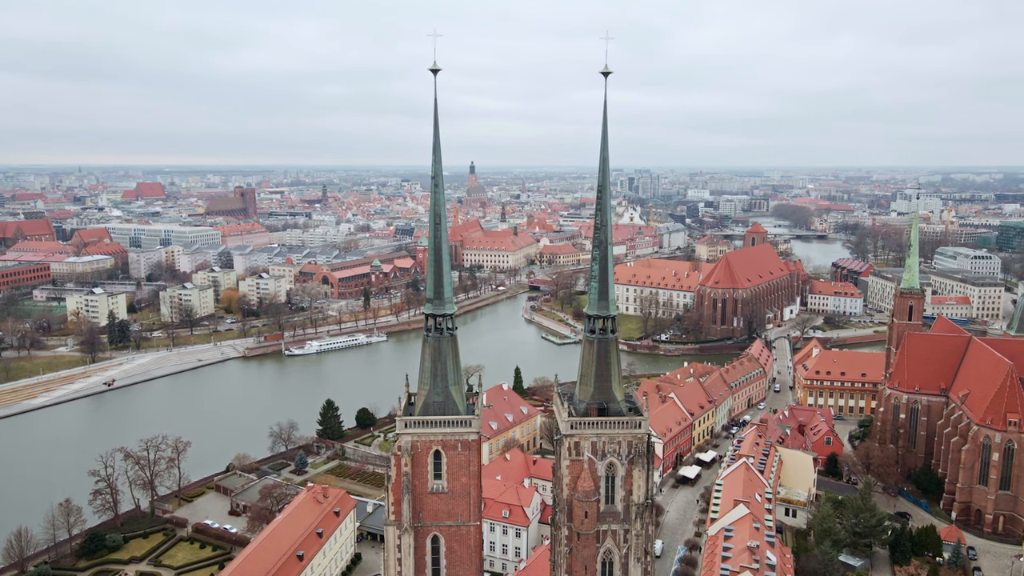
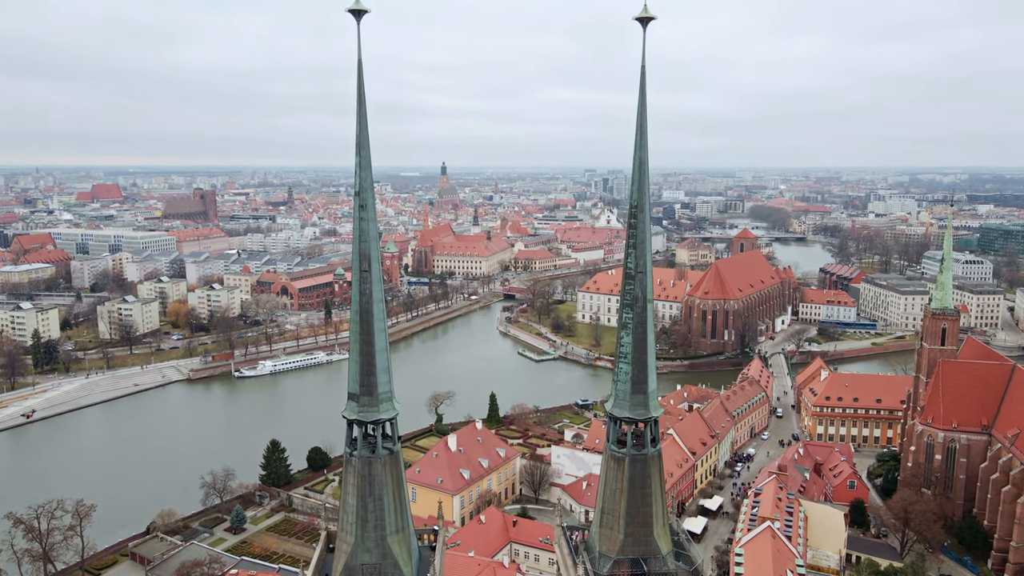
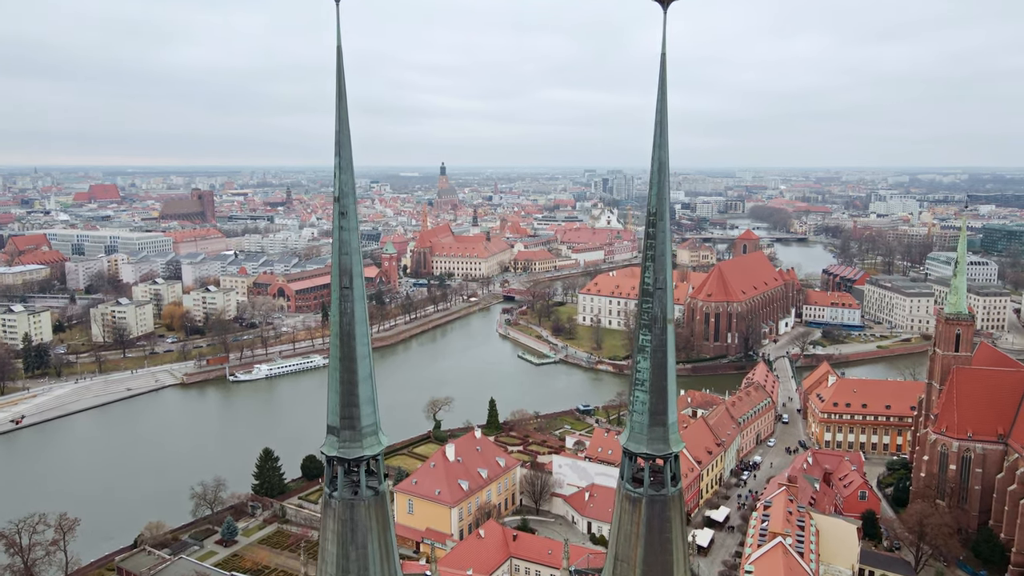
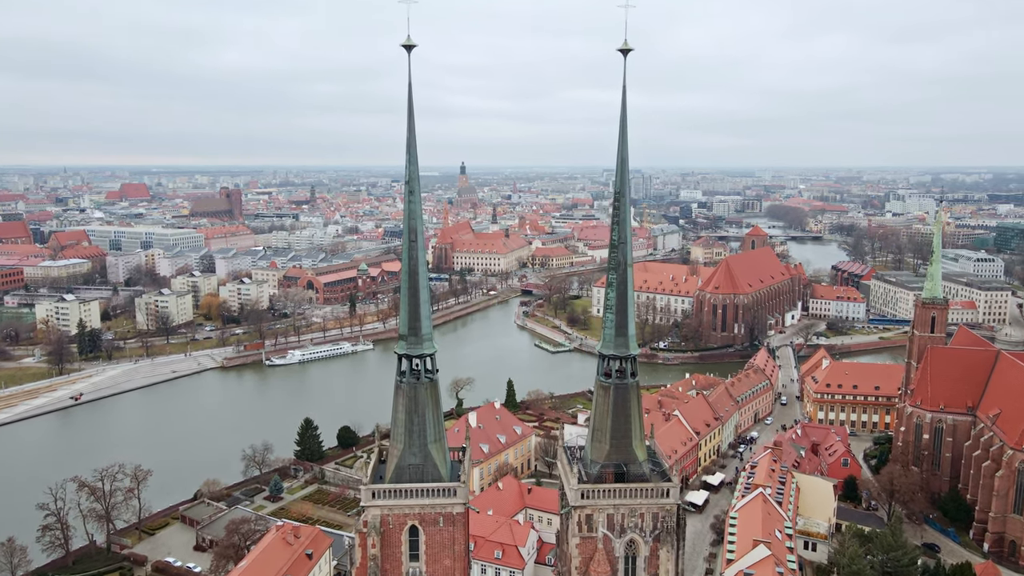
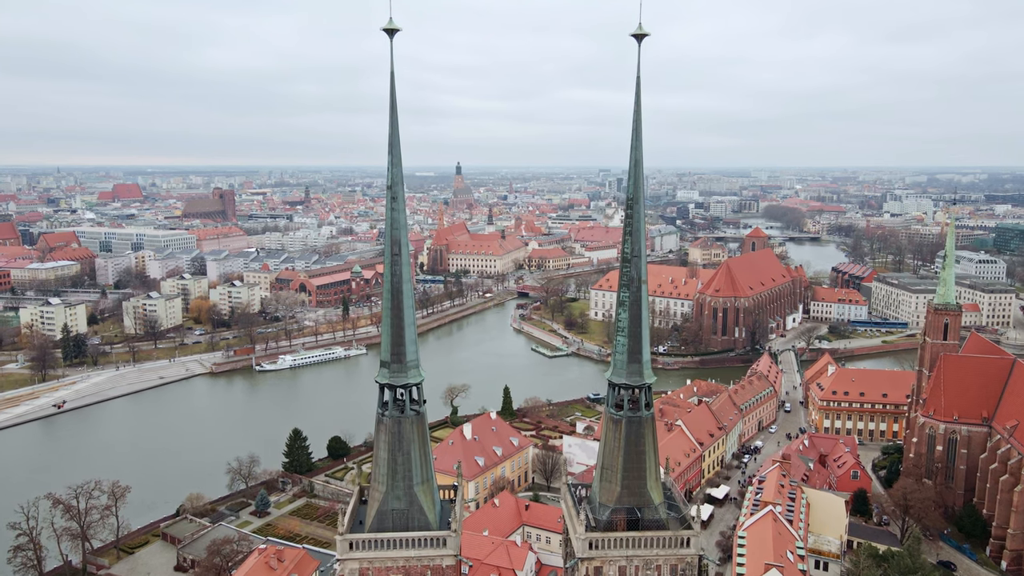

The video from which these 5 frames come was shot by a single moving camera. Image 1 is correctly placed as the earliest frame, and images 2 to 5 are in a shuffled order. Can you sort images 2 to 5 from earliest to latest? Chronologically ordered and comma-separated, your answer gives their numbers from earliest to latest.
4, 5, 2, 3
